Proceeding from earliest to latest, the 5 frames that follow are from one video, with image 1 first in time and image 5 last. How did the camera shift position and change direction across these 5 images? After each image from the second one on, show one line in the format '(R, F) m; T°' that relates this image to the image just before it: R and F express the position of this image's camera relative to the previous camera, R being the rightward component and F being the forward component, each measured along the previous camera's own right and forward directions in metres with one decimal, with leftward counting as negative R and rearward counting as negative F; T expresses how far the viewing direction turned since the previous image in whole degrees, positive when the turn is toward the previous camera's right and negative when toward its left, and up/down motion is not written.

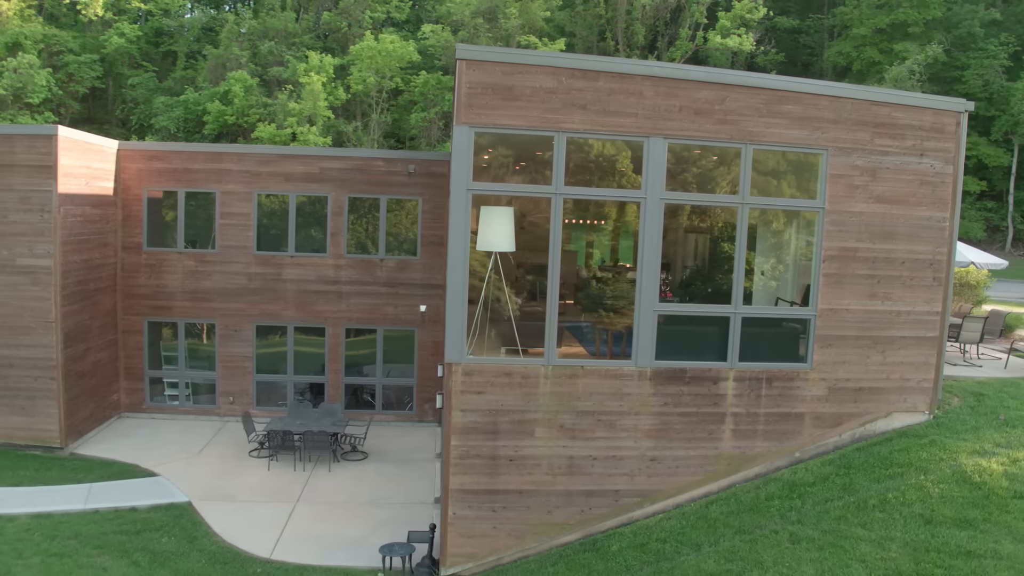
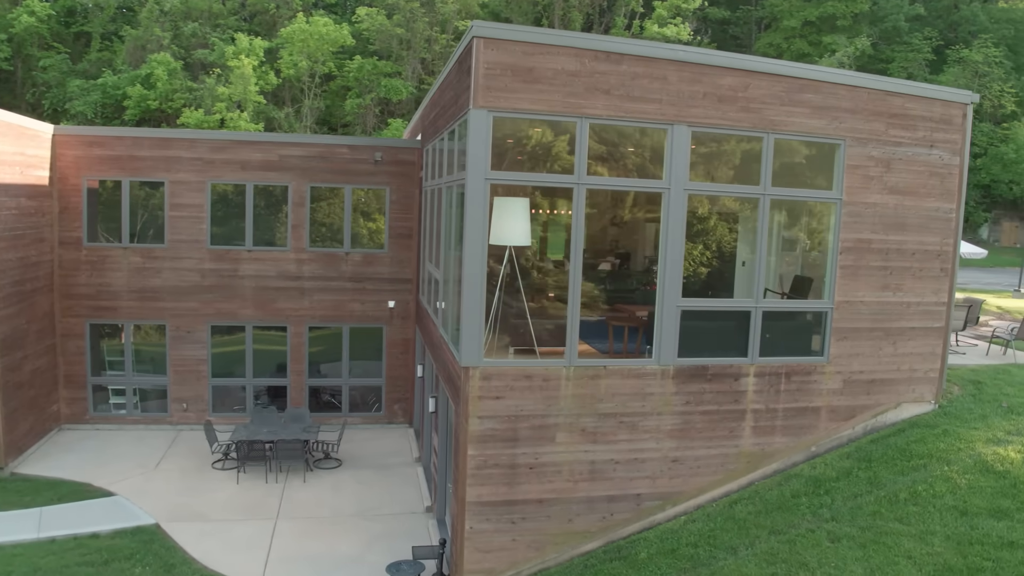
(-1.2, +0.7) m; +6°
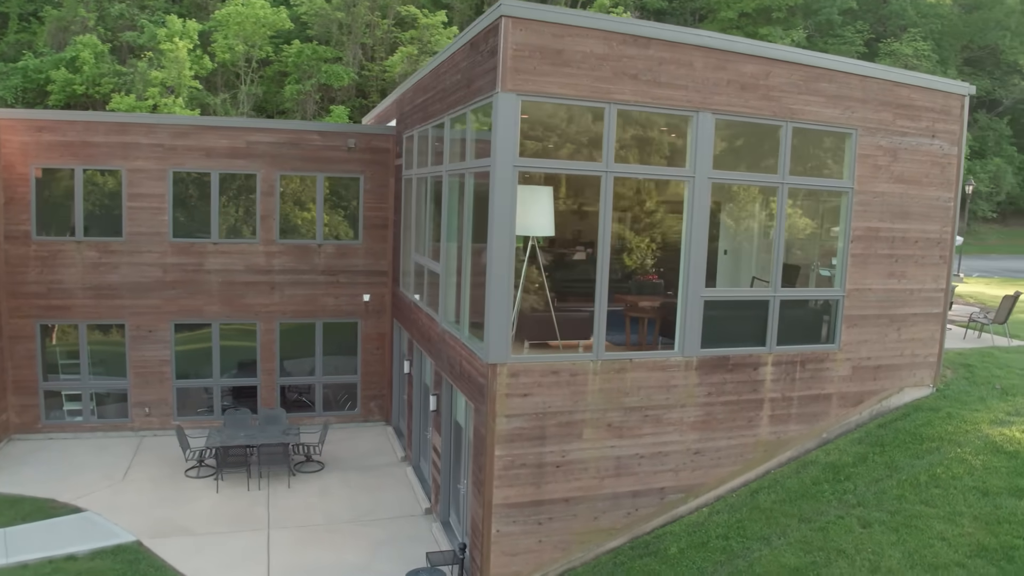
(-1.2, +0.4) m; +6°
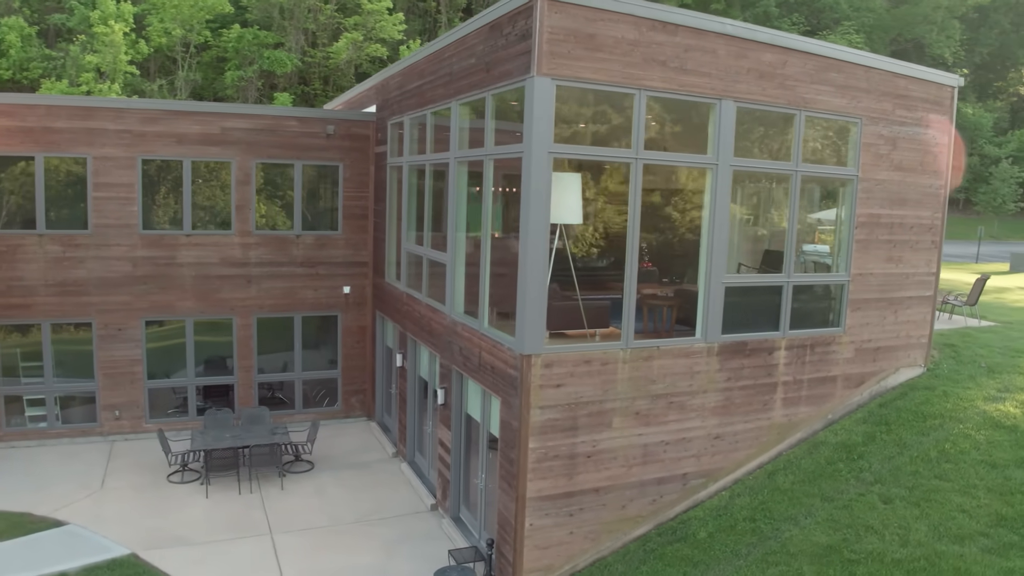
(-1.2, +0.2) m; +6°
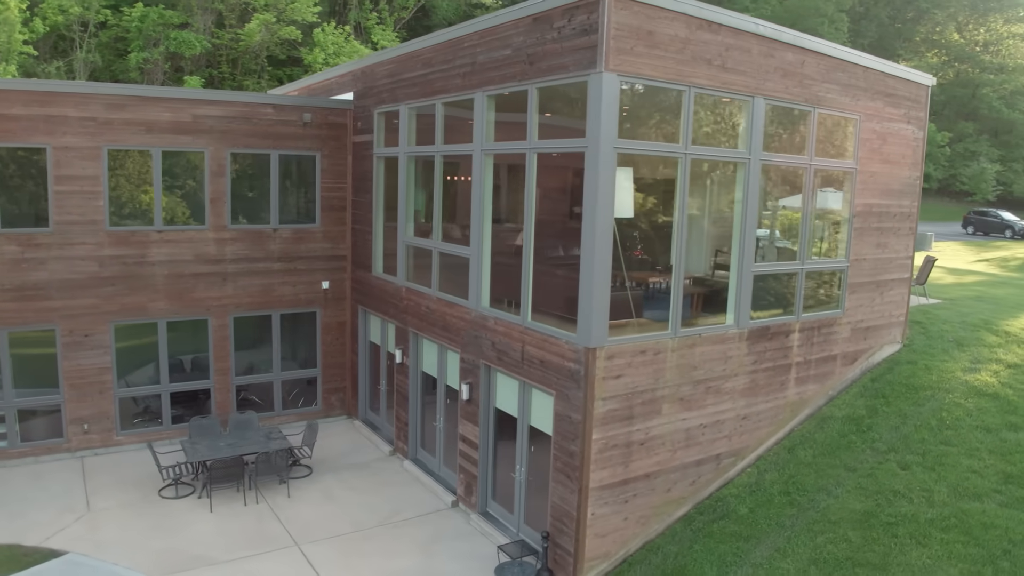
(-2.0, +0.1) m; +9°
